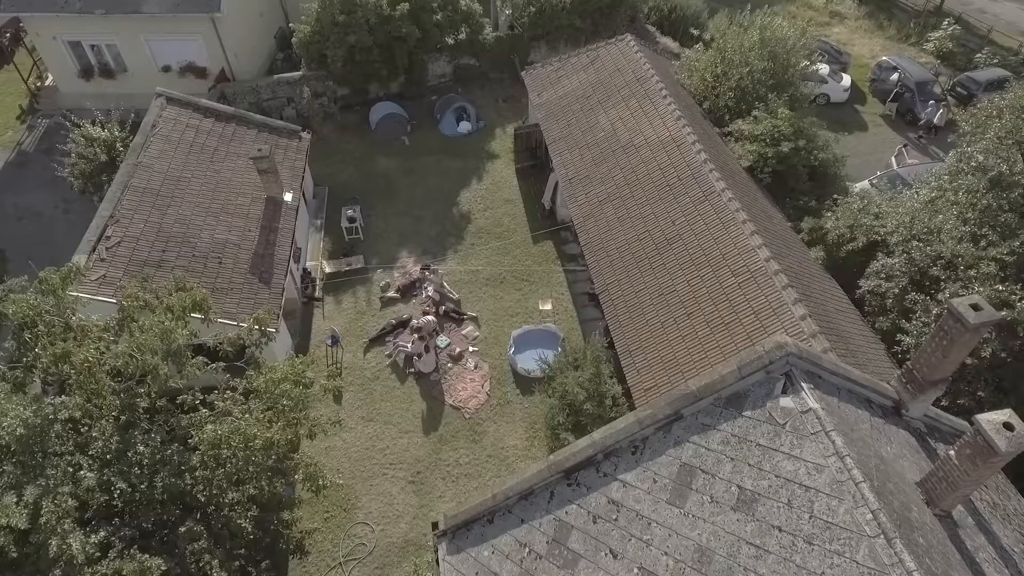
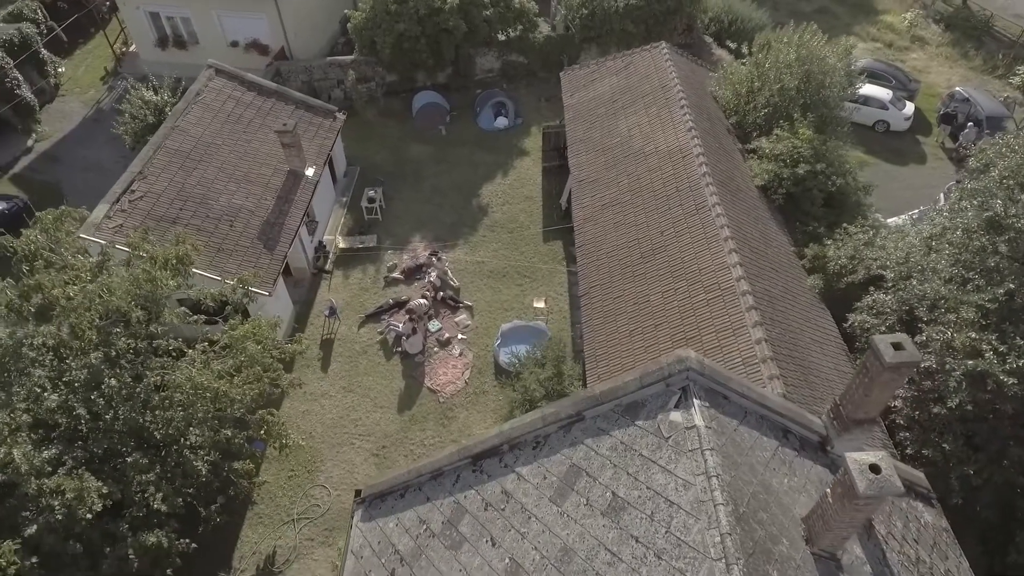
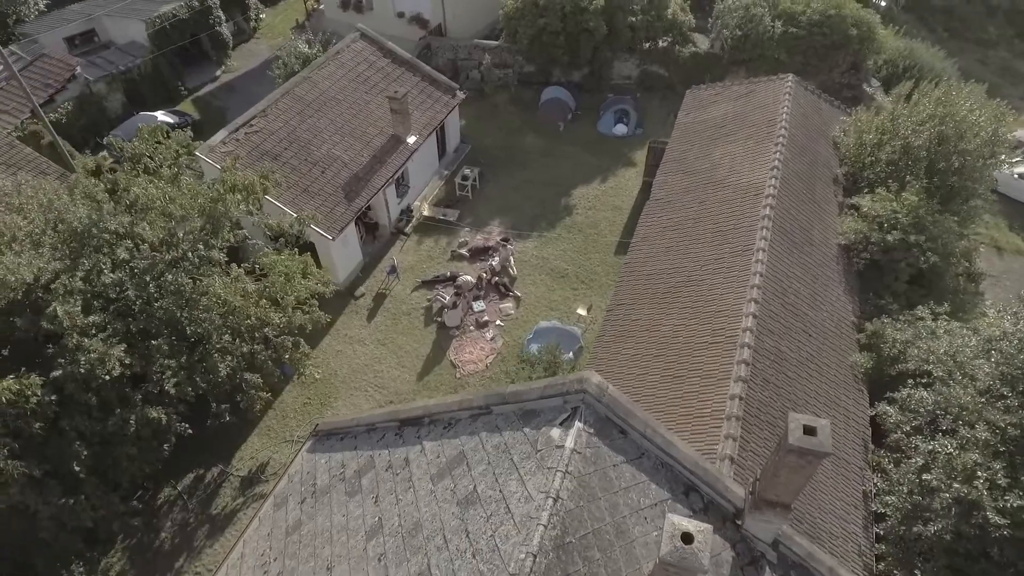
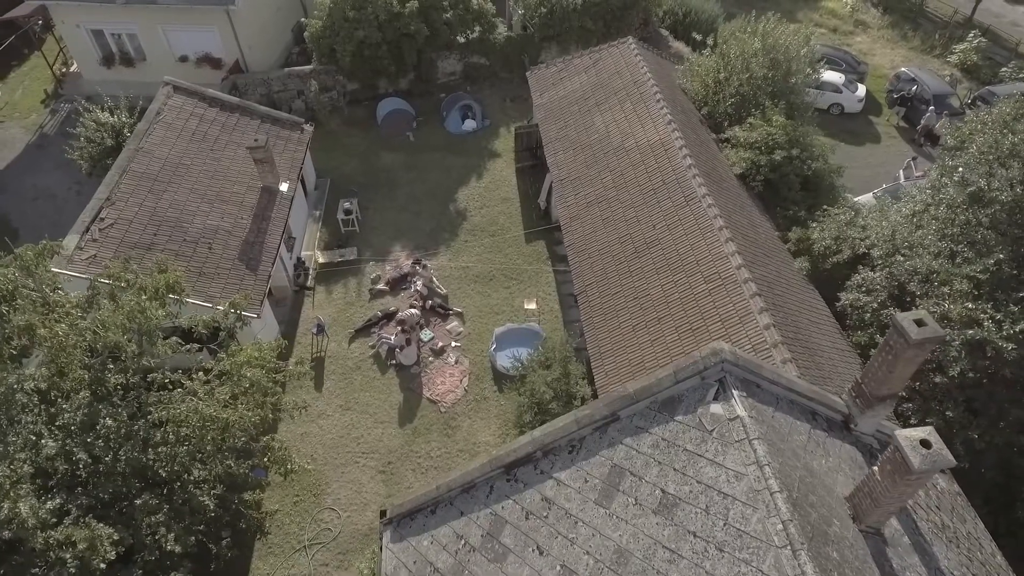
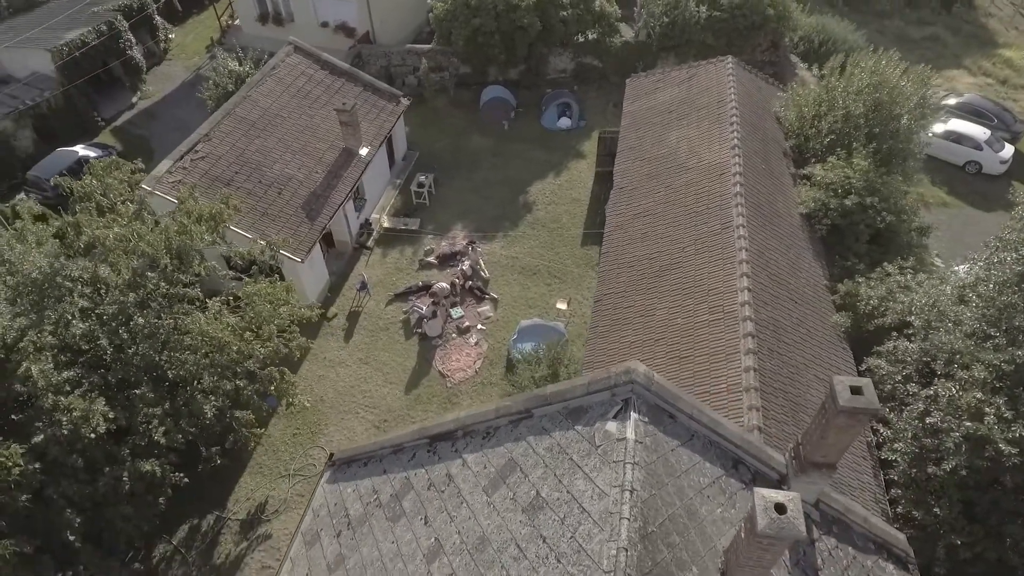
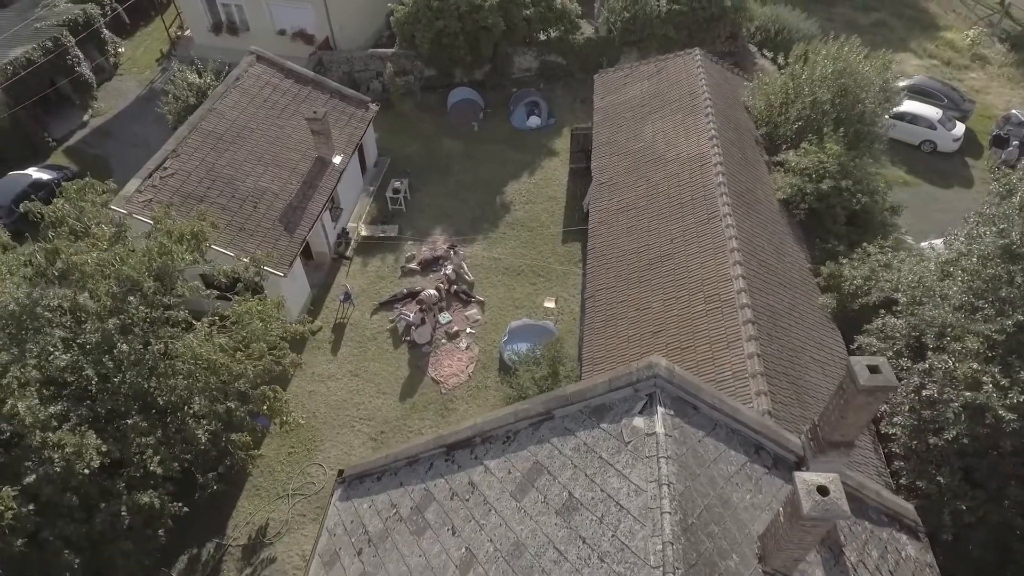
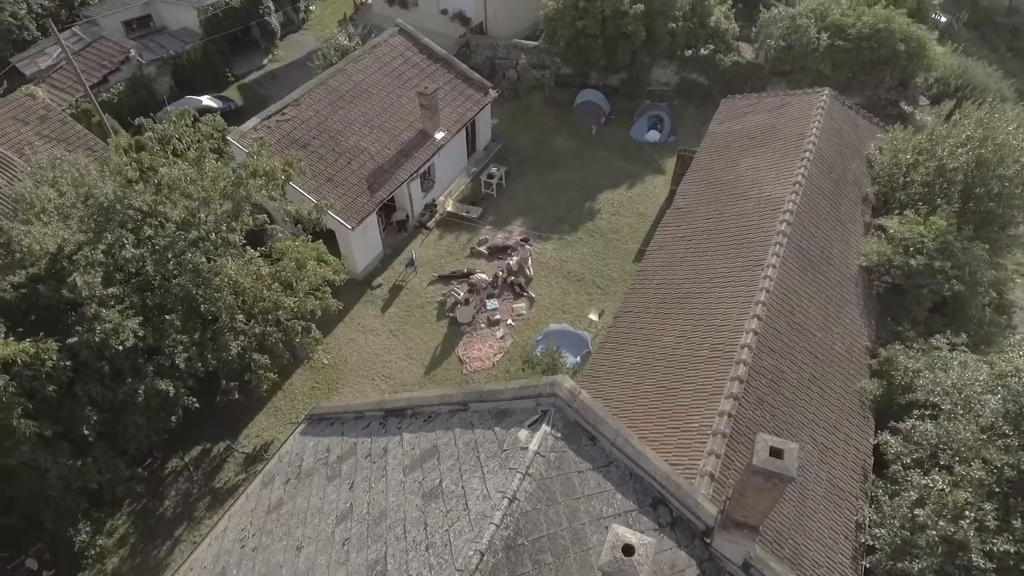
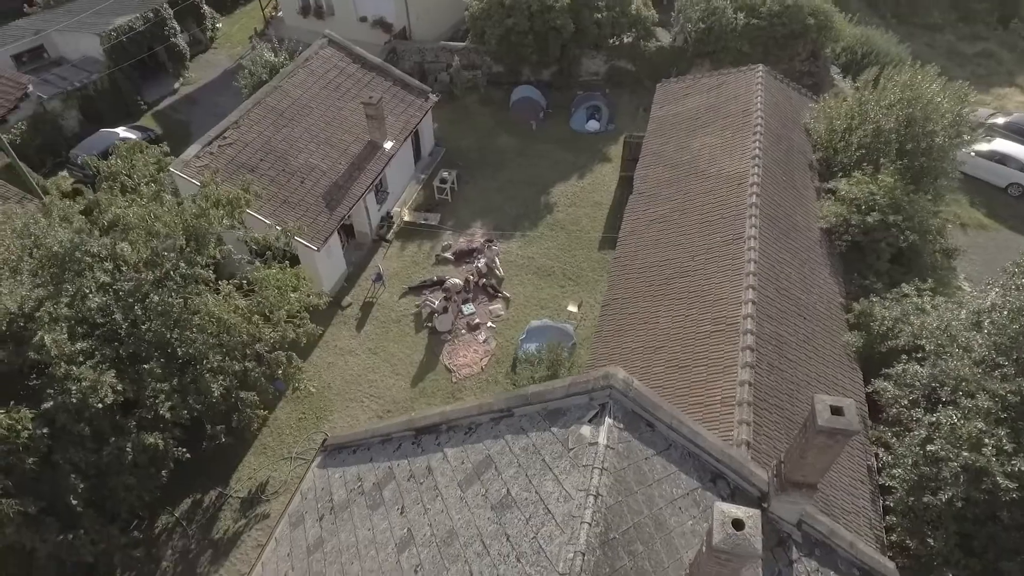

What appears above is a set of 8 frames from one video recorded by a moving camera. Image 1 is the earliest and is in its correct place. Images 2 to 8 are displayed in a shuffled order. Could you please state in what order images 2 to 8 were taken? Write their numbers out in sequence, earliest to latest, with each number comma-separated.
4, 2, 6, 5, 8, 3, 7
